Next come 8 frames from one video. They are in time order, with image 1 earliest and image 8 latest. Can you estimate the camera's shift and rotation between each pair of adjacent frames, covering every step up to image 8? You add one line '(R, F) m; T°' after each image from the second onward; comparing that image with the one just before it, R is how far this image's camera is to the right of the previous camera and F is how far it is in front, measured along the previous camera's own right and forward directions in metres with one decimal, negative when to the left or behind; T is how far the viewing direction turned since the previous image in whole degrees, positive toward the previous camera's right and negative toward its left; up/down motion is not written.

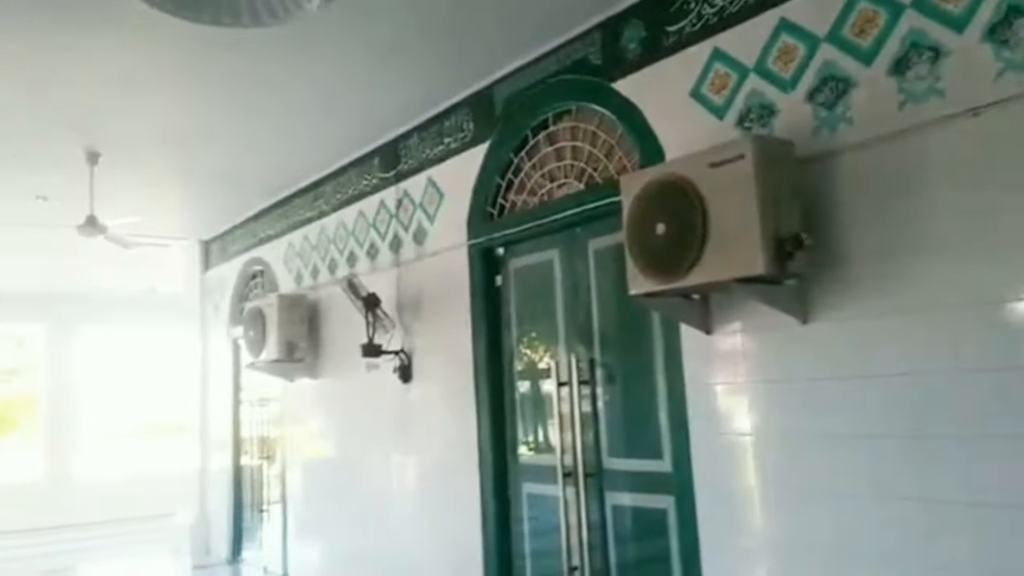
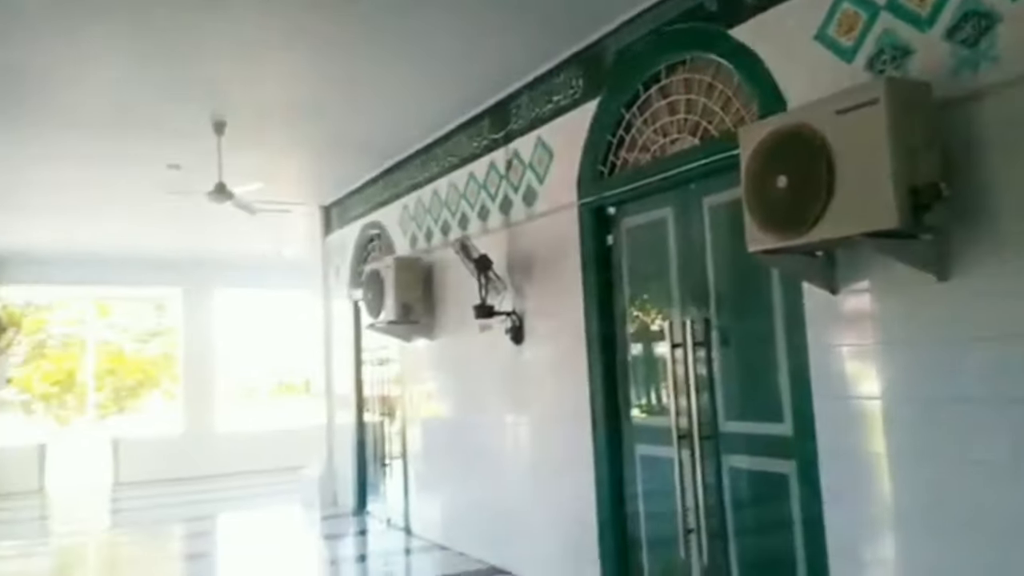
(0.0, 0.0) m; -8°
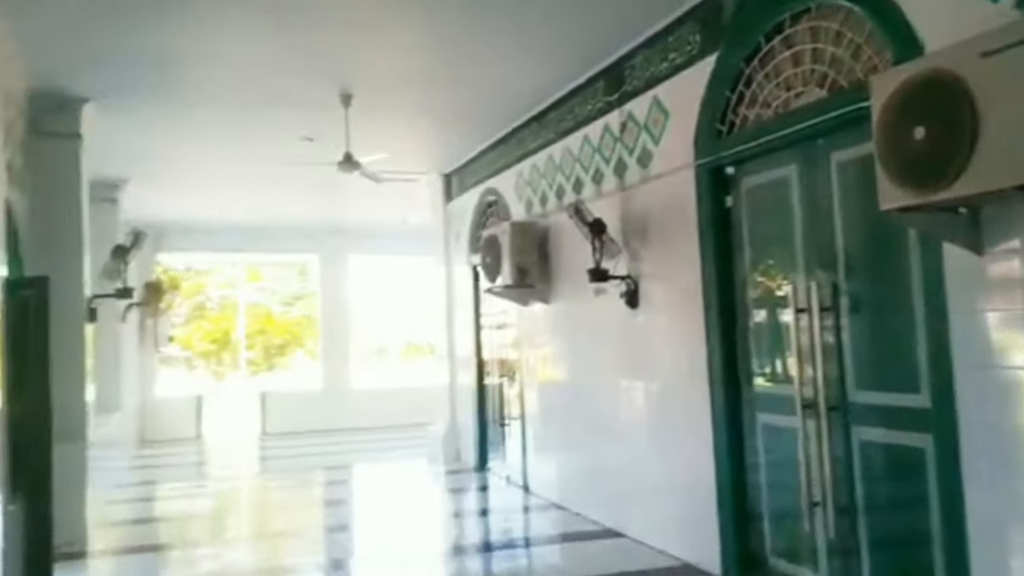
(+0.1, 0.0) m; -10°
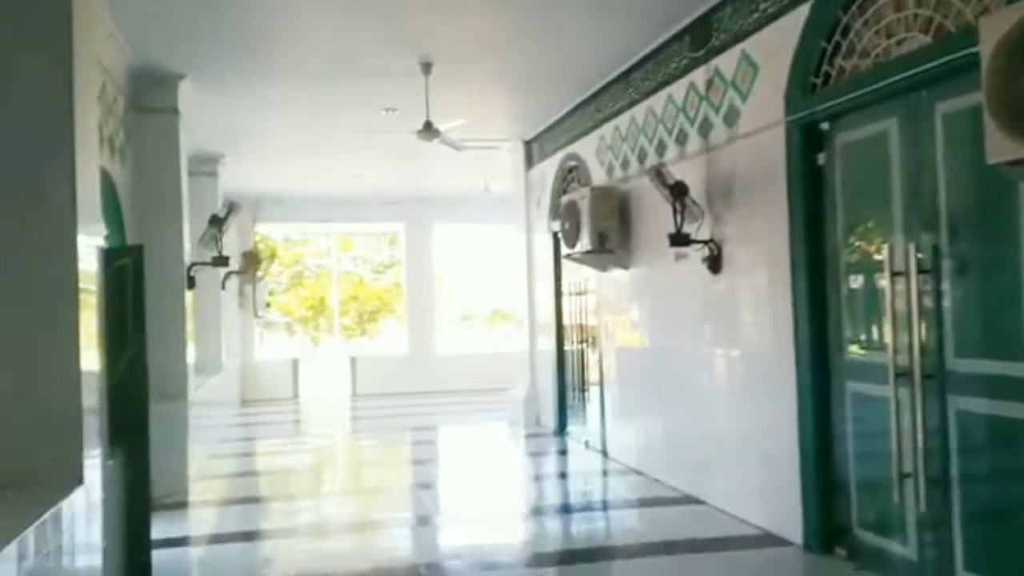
(+0.1, 0.0) m; -7°
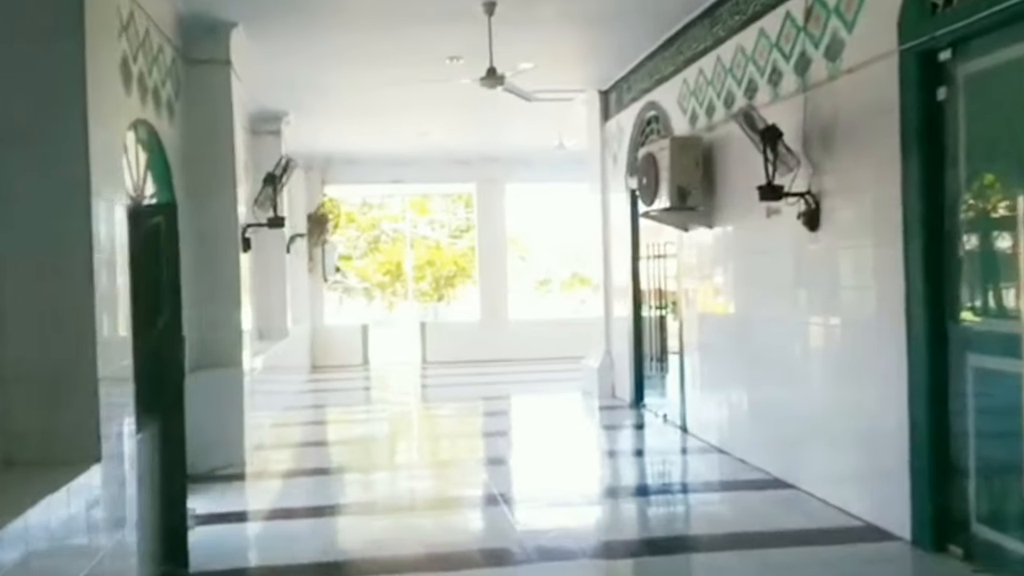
(+0.1, +0.6) m; -6°
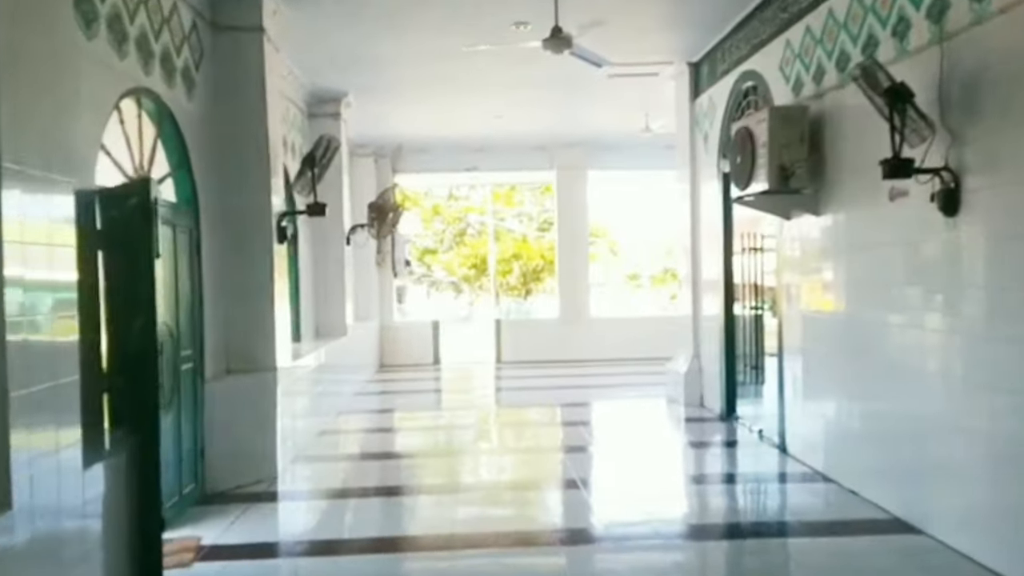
(+0.2, +0.9) m; -7°
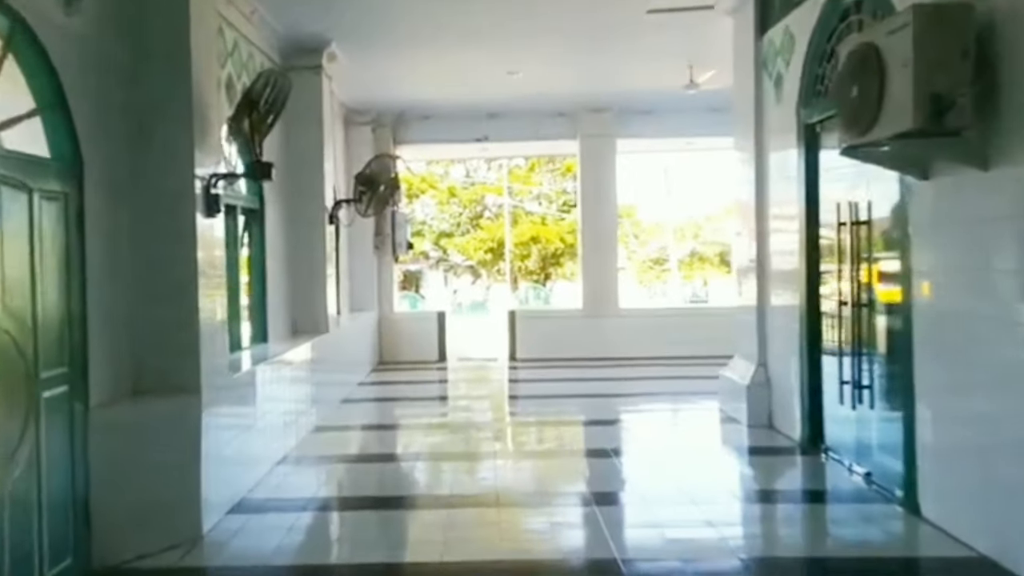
(0.0, +1.7) m; -1°
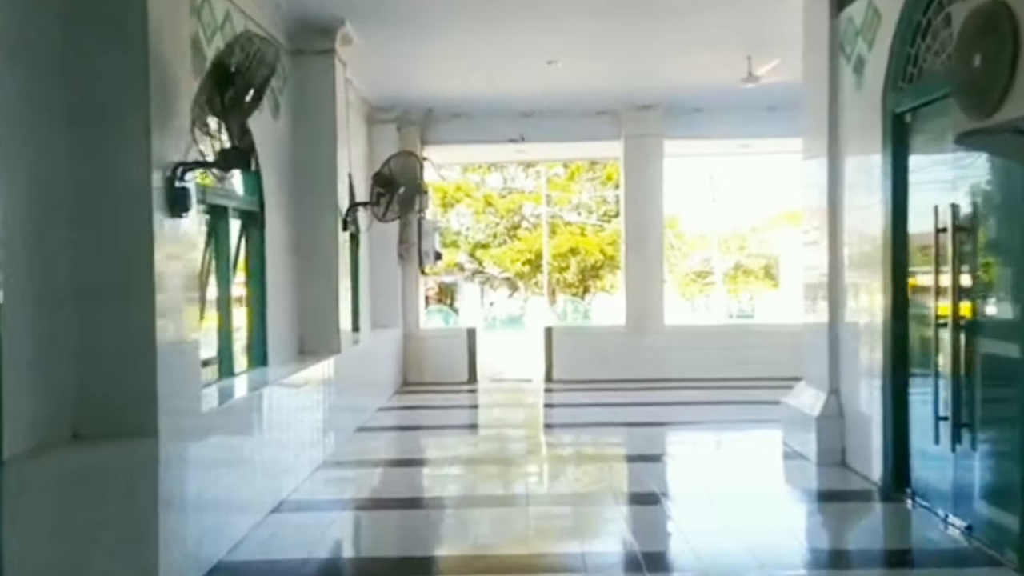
(0.0, +0.9) m; -3°
